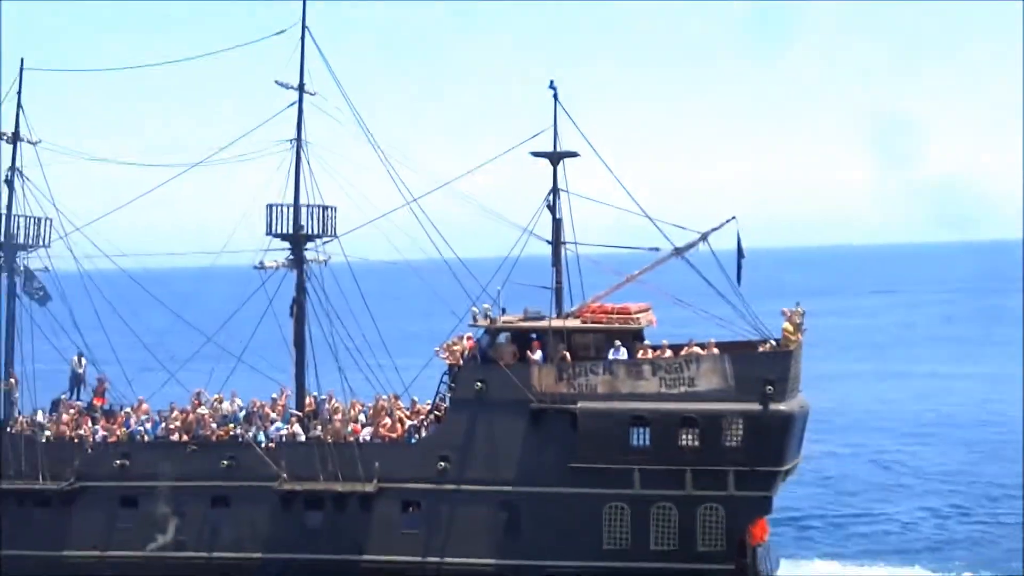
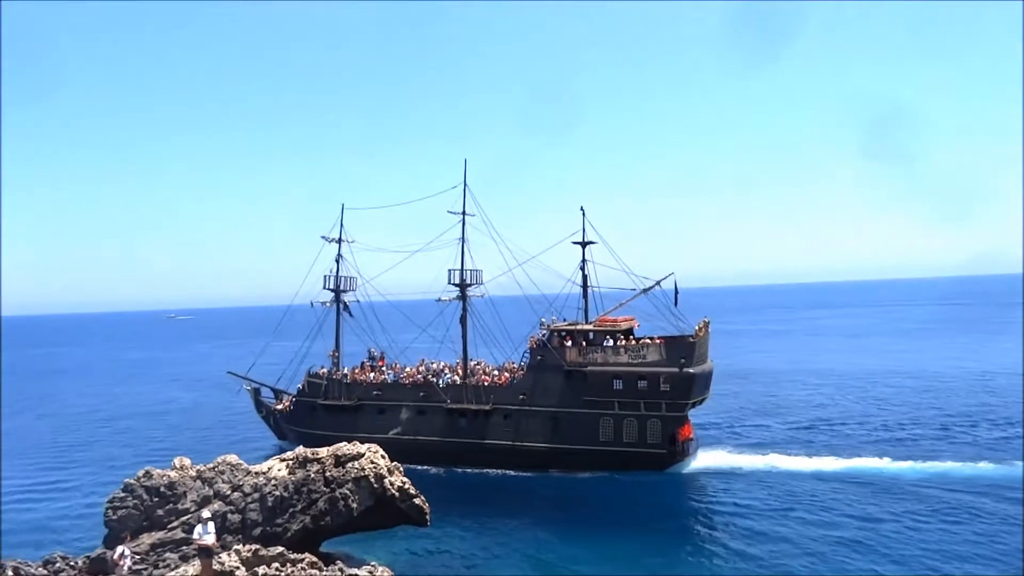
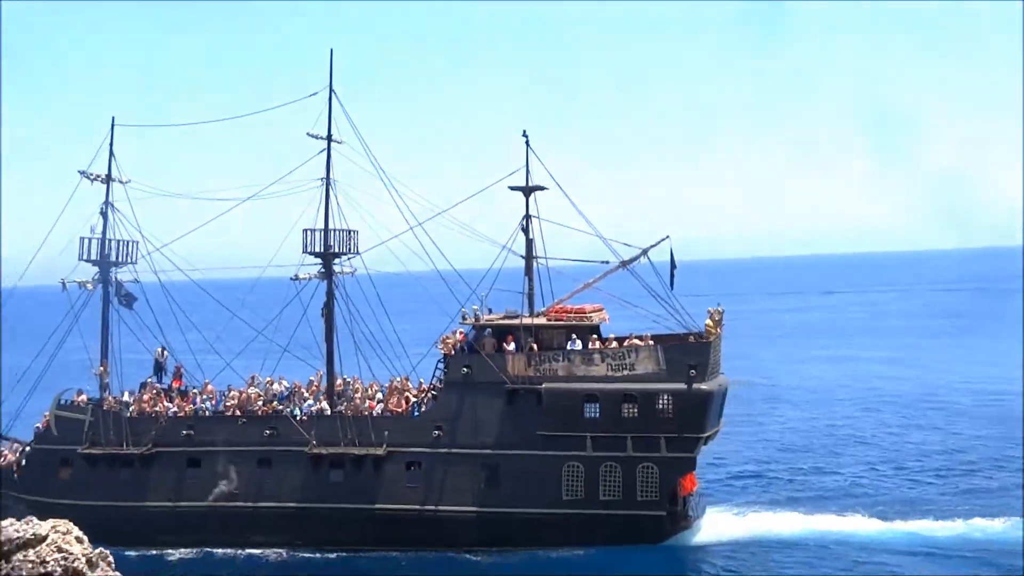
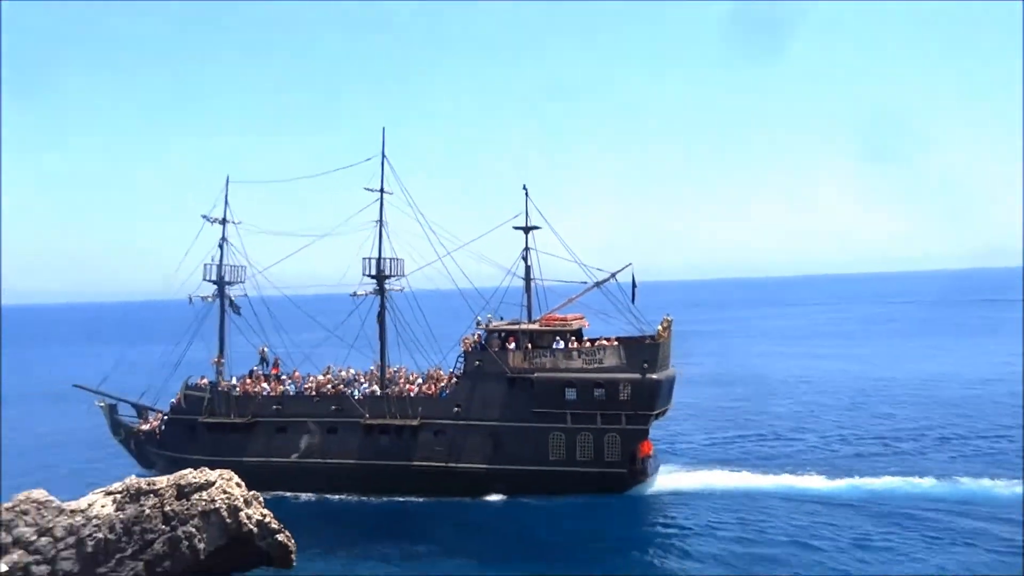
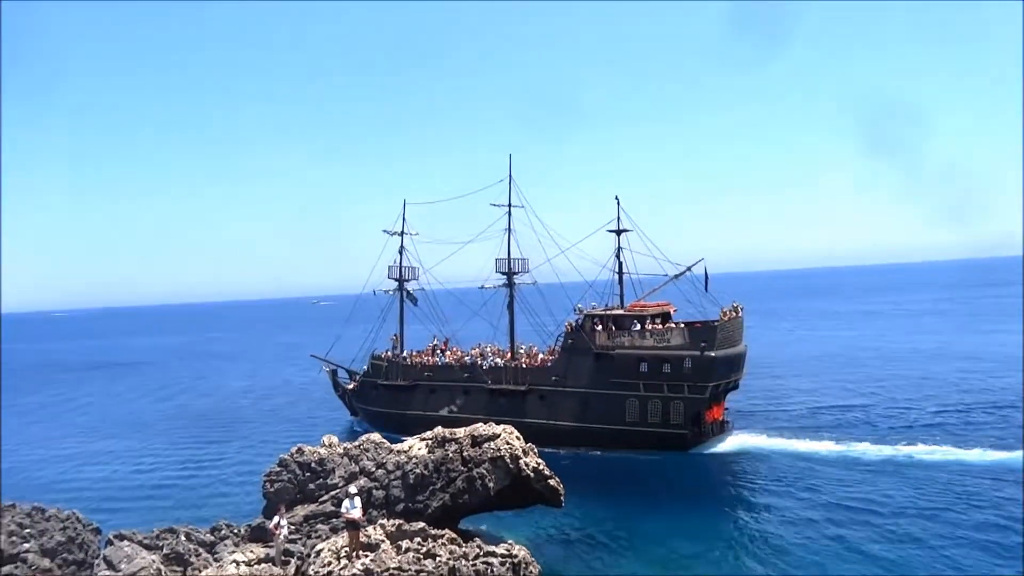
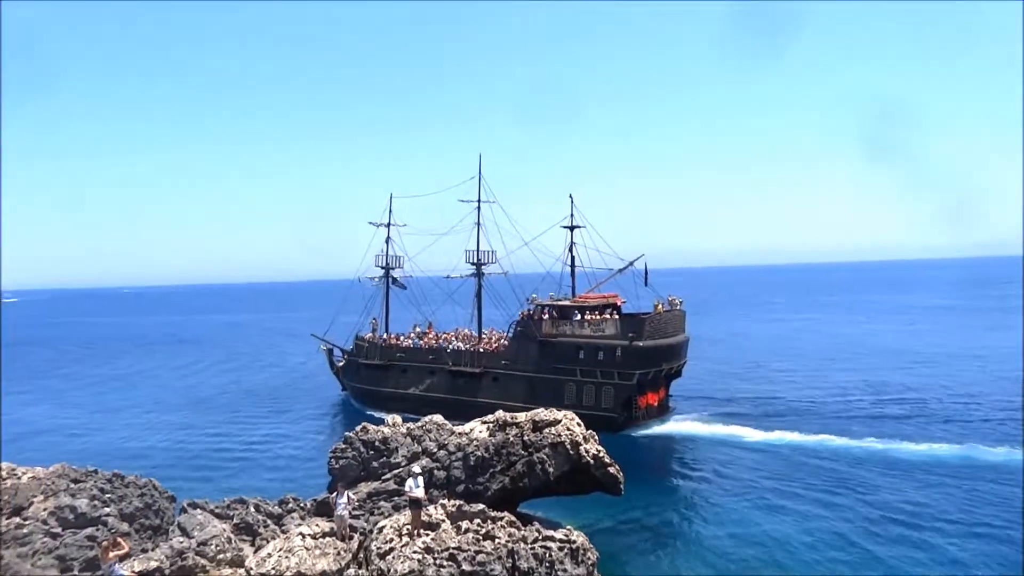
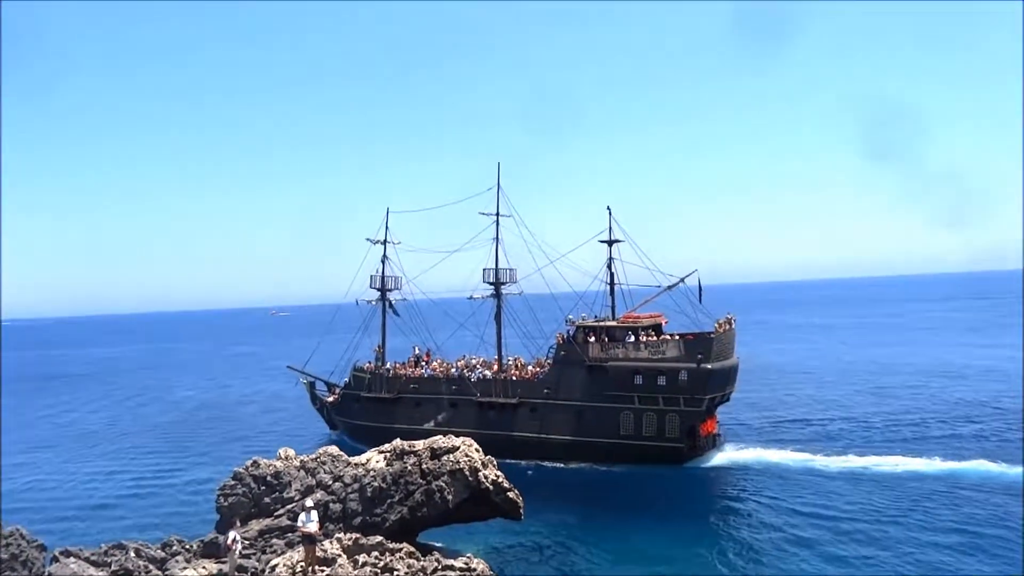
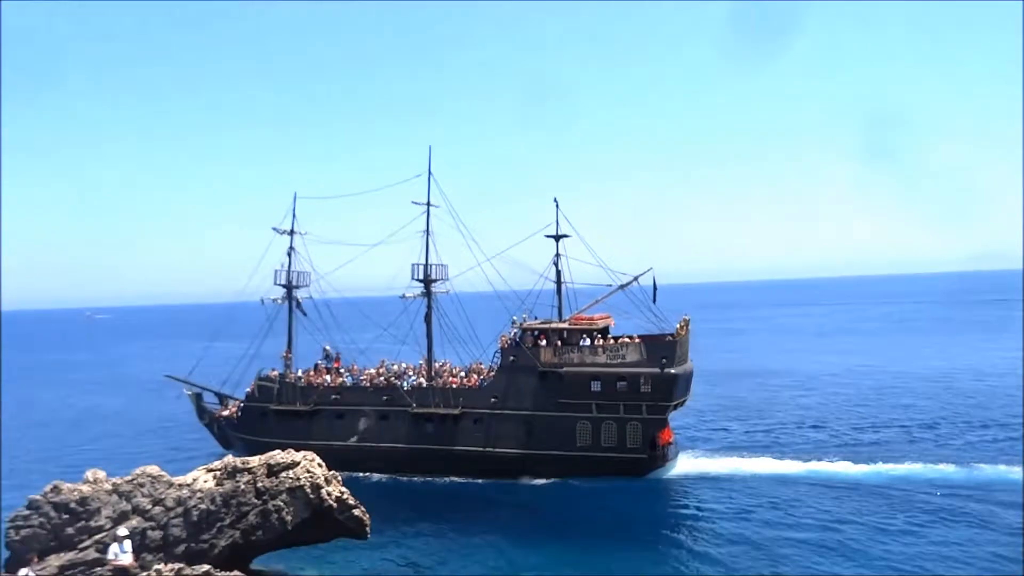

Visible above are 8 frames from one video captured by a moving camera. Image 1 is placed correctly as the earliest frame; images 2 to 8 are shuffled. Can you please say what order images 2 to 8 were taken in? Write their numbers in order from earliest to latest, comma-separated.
3, 4, 8, 2, 7, 5, 6
